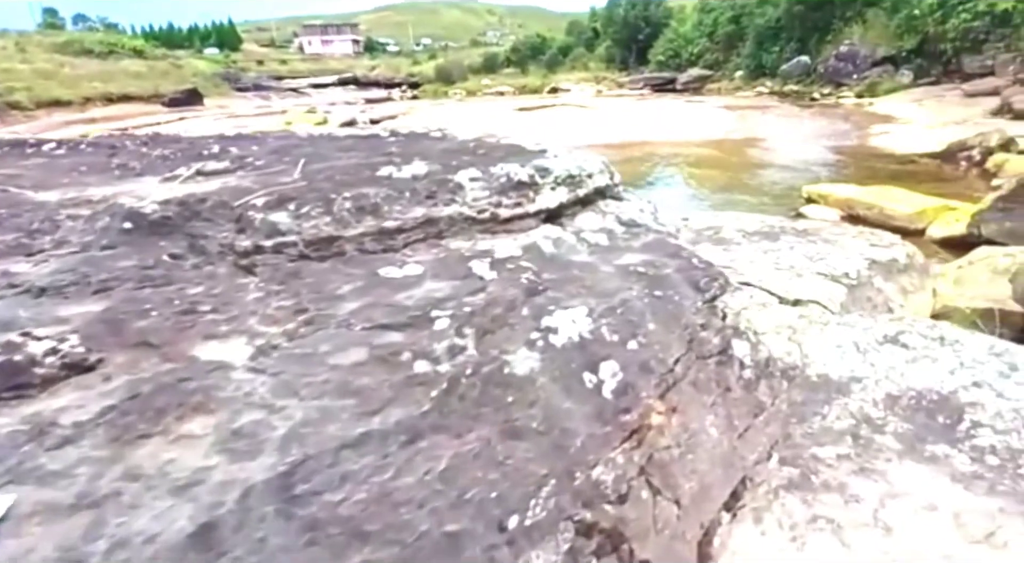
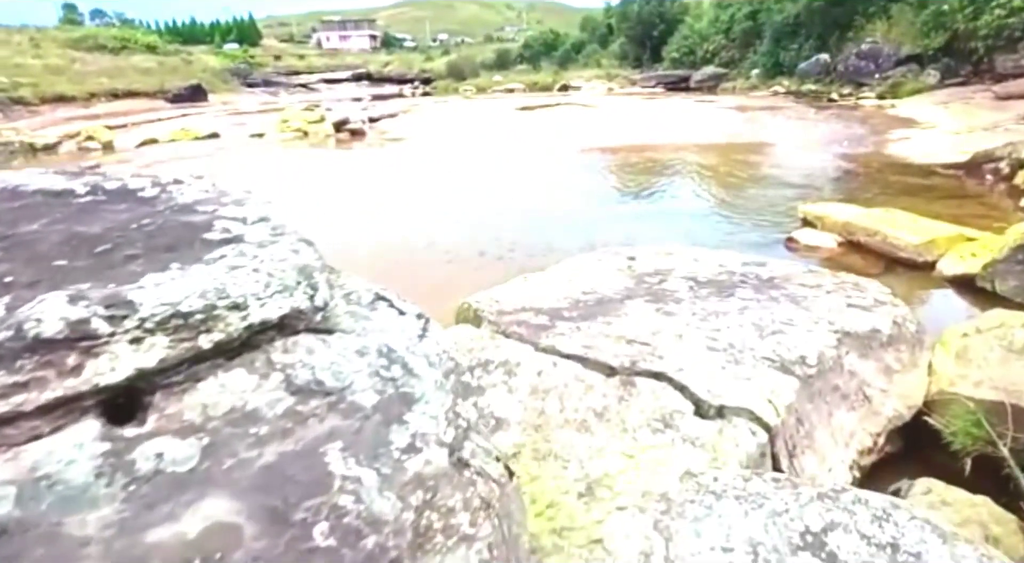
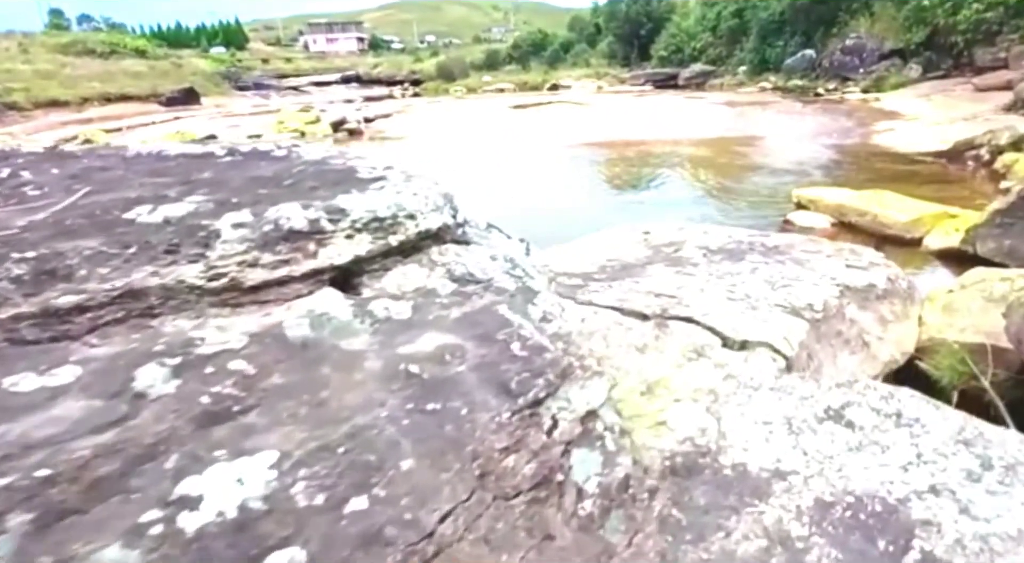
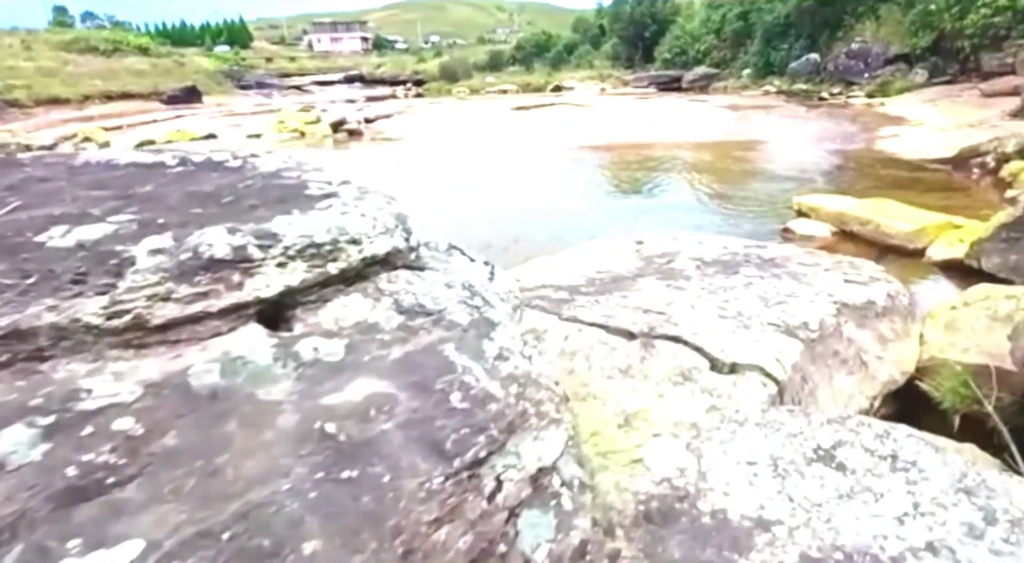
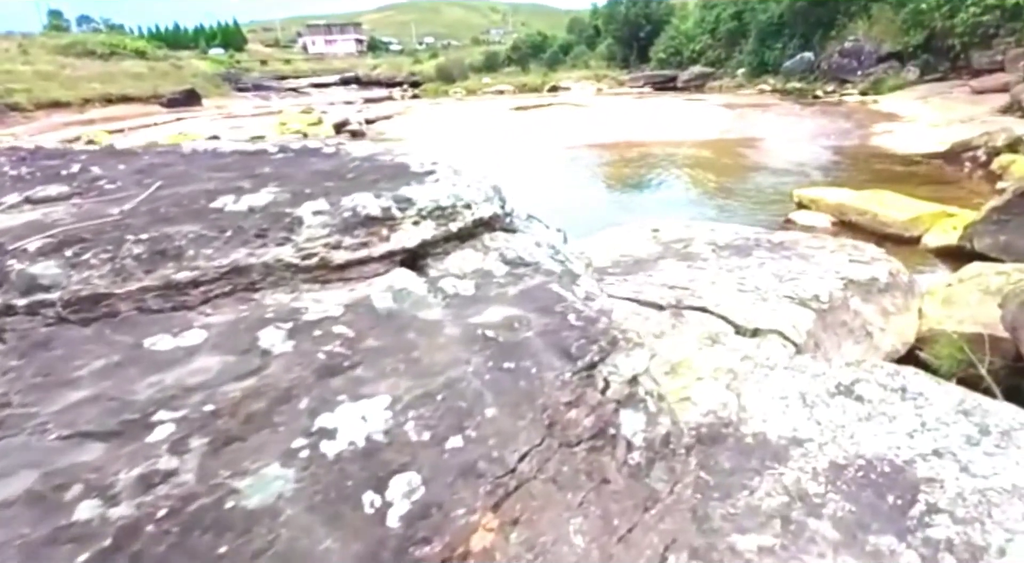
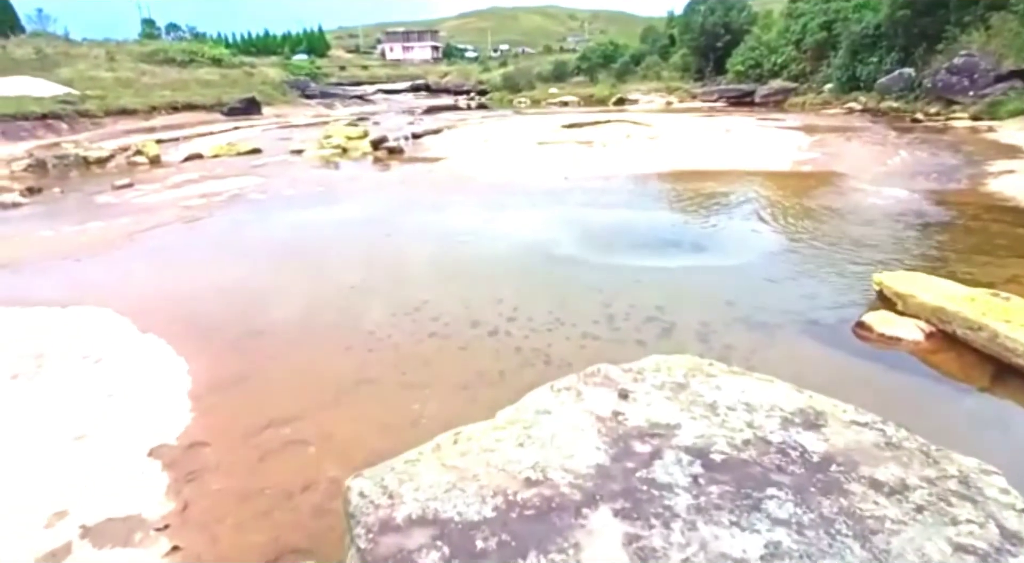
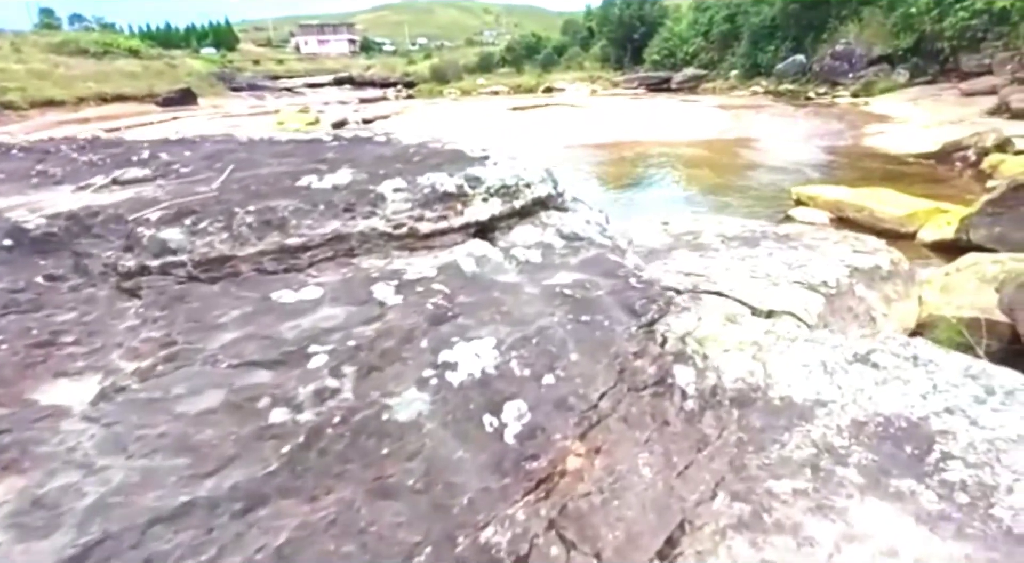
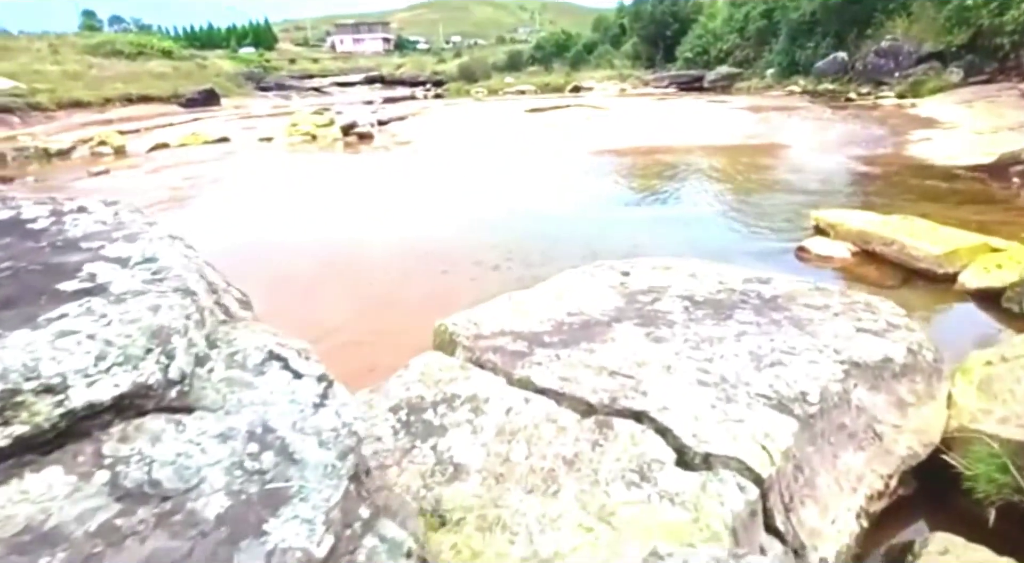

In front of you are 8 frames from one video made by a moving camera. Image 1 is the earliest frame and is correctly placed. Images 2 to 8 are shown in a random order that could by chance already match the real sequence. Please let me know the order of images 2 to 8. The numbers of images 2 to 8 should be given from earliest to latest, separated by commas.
7, 5, 3, 4, 2, 8, 6
